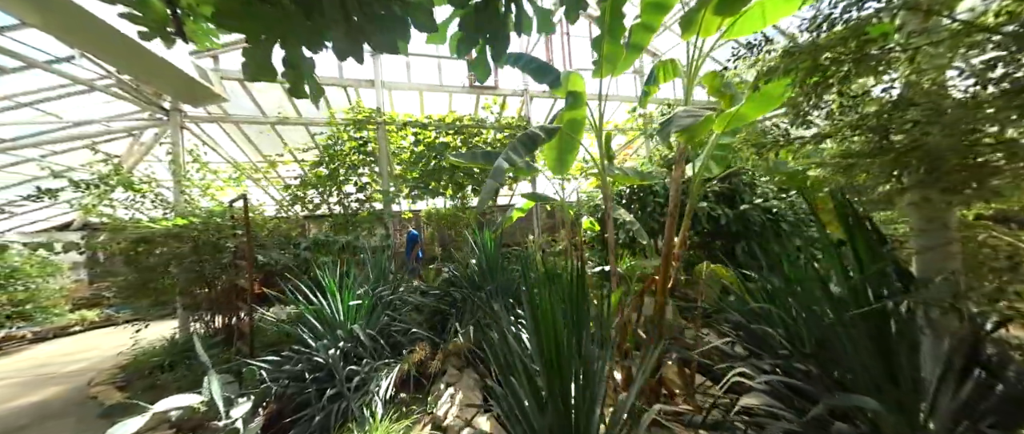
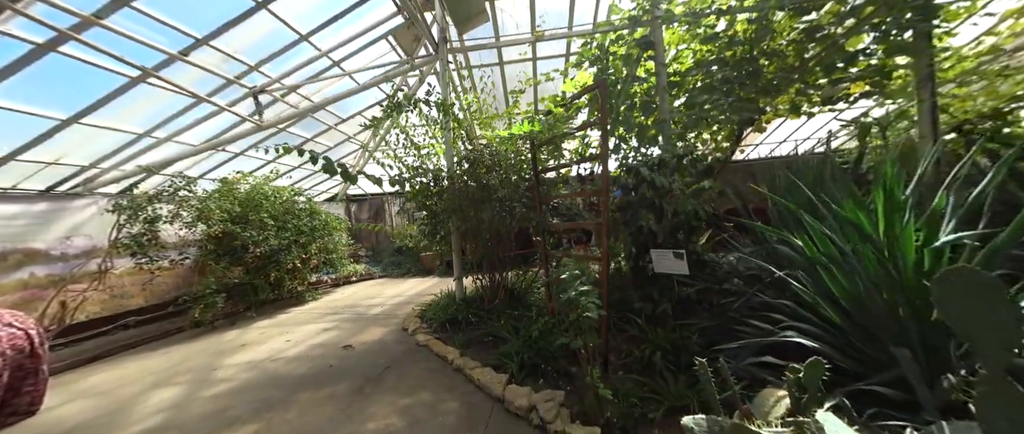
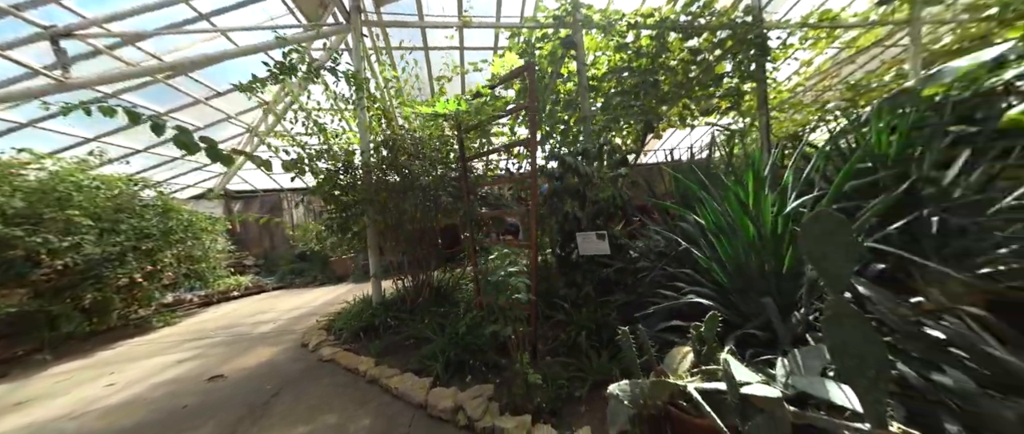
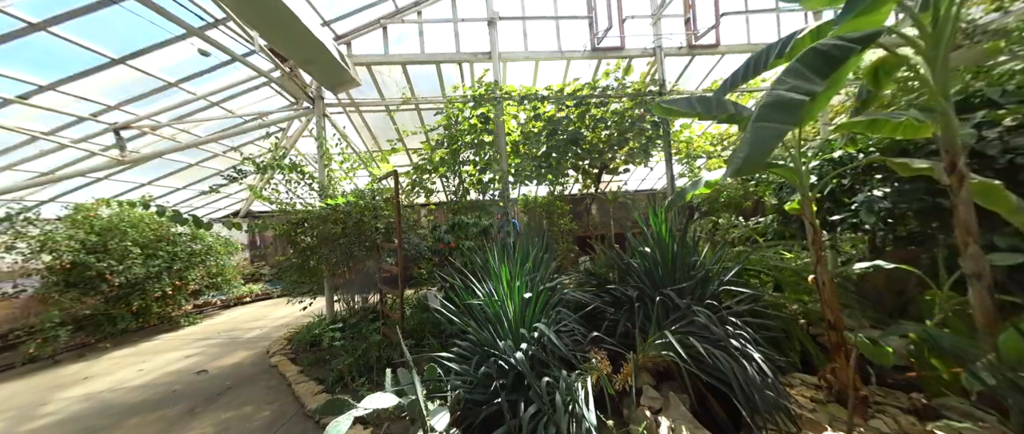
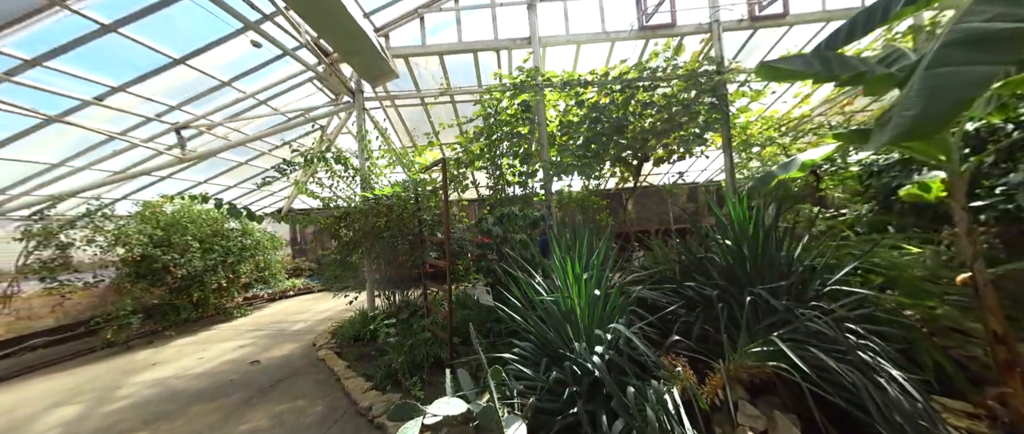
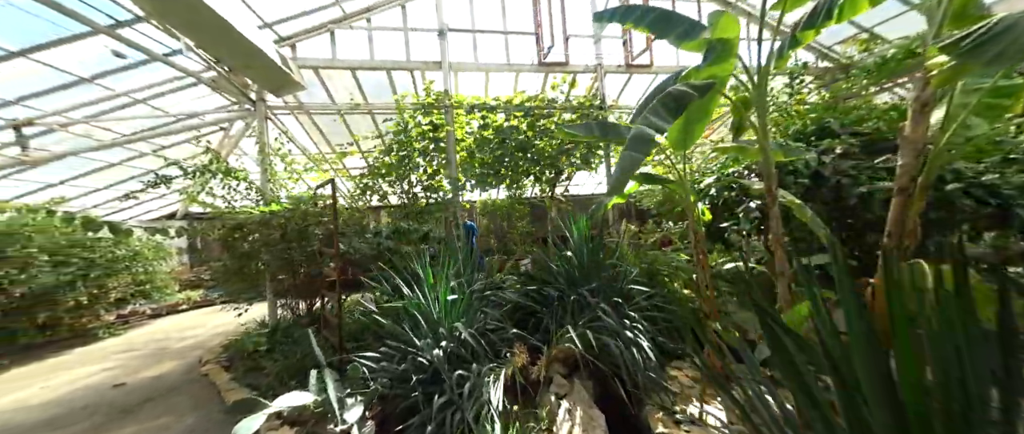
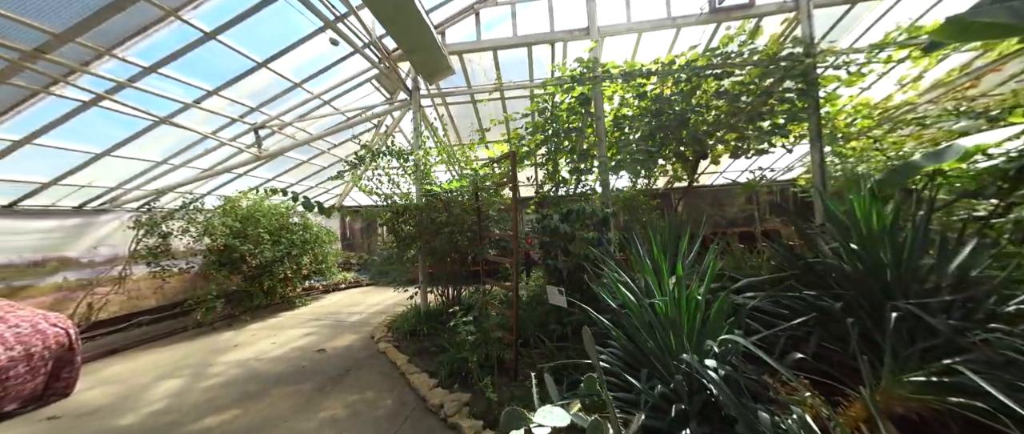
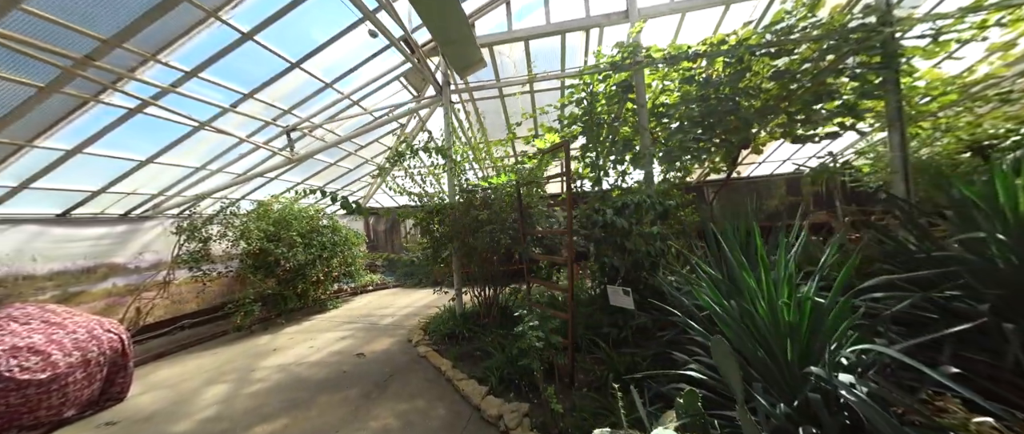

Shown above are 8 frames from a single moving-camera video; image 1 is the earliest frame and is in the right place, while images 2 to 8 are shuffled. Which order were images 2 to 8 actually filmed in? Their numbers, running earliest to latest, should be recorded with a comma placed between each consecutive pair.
6, 4, 5, 7, 8, 2, 3
